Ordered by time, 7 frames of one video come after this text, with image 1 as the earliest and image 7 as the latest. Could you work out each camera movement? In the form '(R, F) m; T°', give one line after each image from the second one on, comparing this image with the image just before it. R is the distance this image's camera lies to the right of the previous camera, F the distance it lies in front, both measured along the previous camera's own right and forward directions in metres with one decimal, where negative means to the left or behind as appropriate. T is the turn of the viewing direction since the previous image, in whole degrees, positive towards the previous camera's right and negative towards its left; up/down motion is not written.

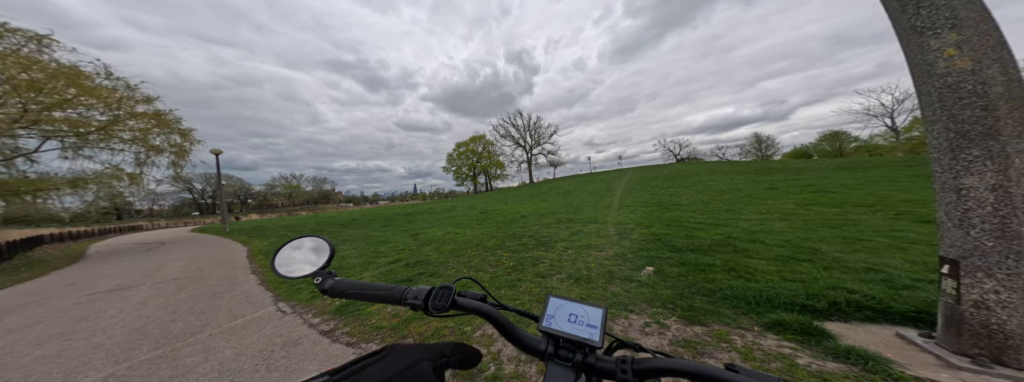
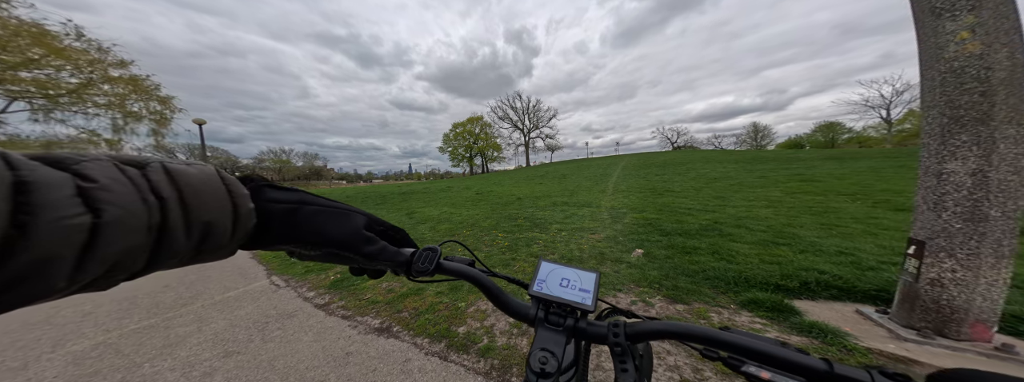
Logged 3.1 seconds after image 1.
(0.0, 0.0) m; +1°
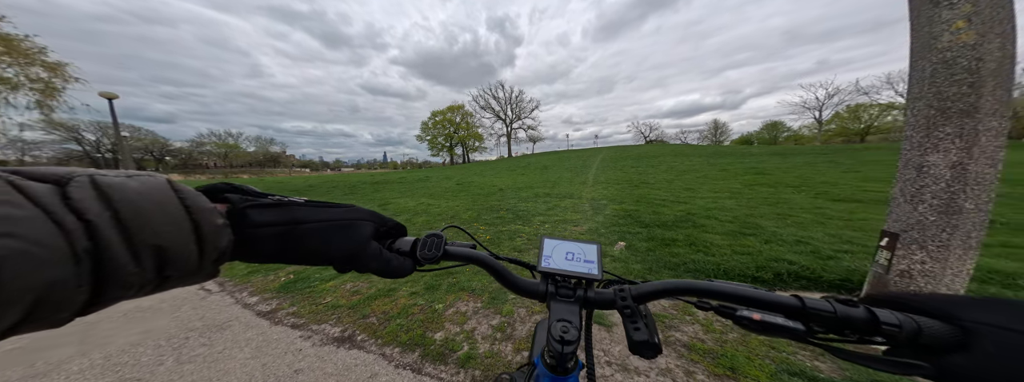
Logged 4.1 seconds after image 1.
(0.0, +0.2) m; +4°
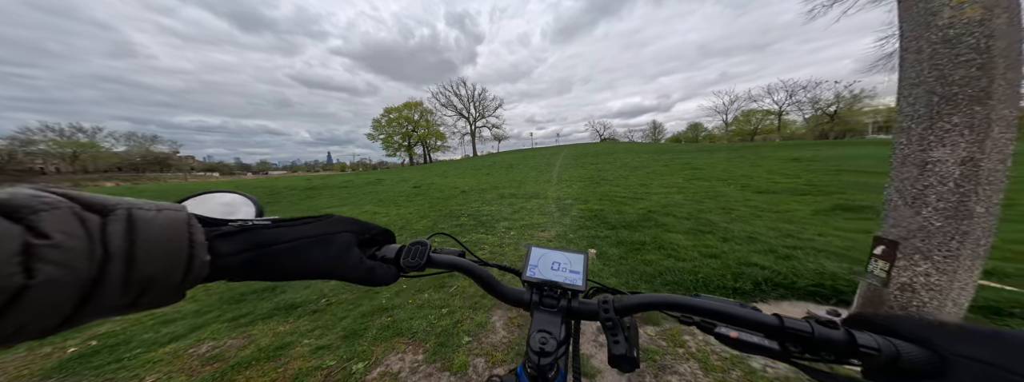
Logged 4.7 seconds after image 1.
(+0.1, +0.6) m; +8°
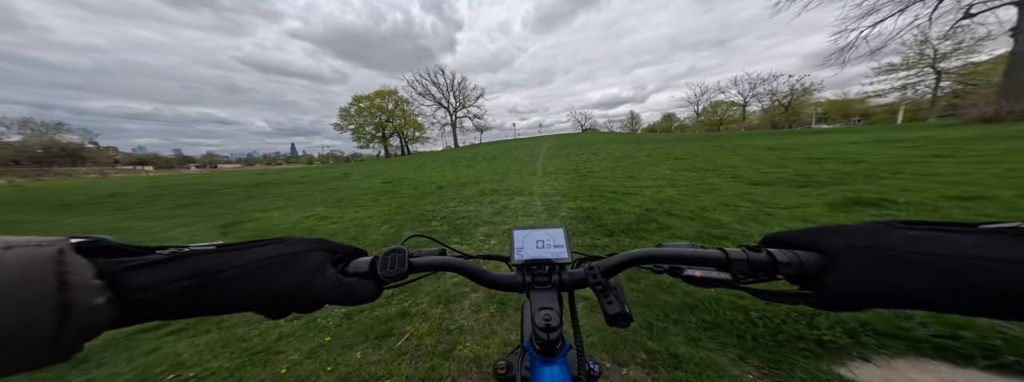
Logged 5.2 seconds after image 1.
(+0.1, +0.9) m; +4°
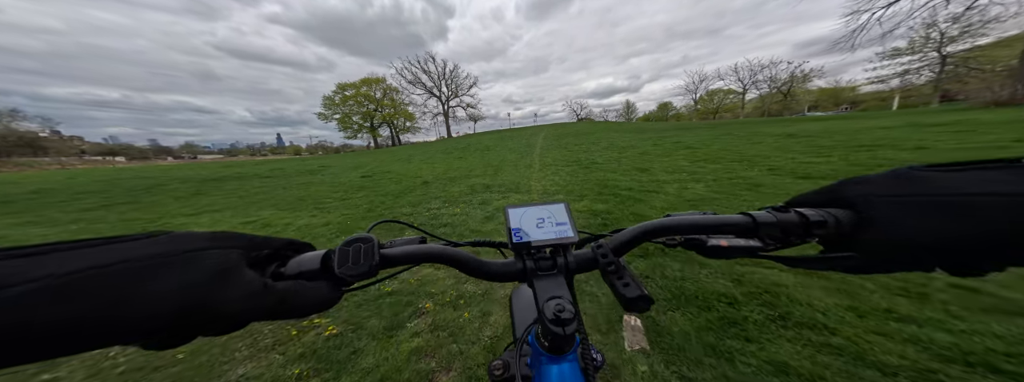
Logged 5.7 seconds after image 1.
(0.0, +1.1) m; +1°
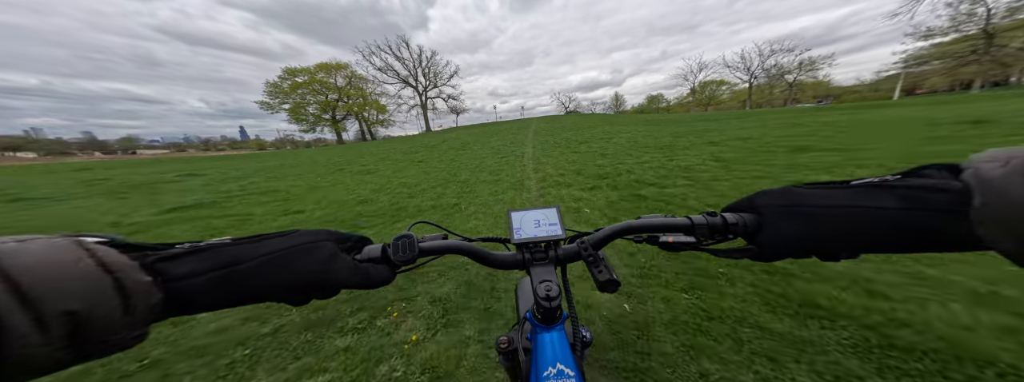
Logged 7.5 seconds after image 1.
(+0.4, +4.9) m; +2°
